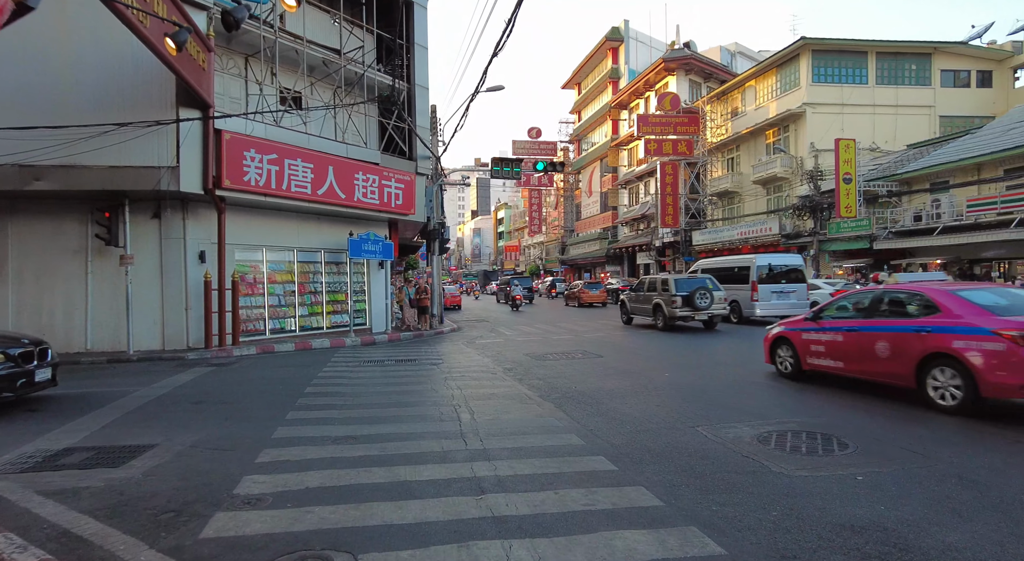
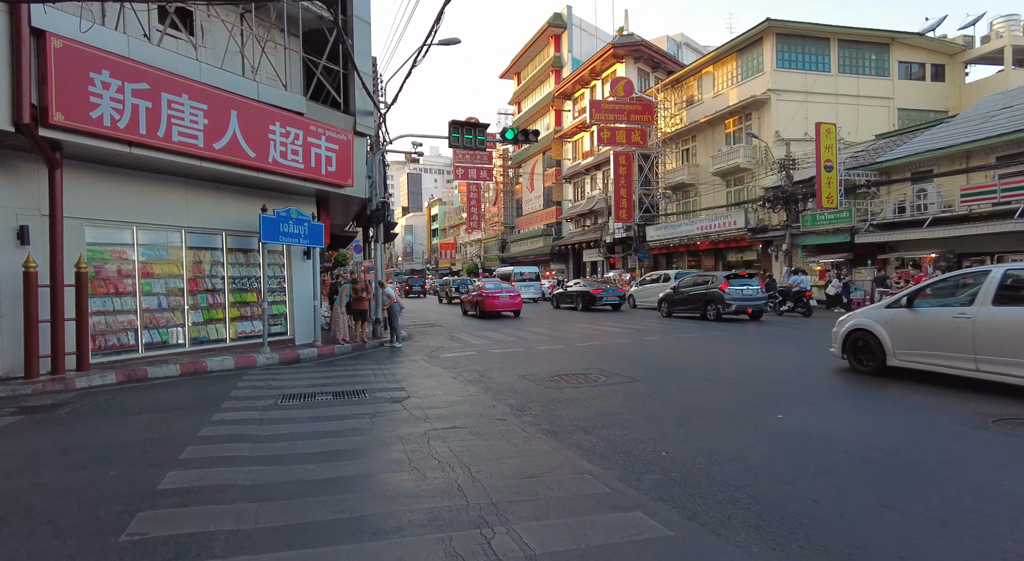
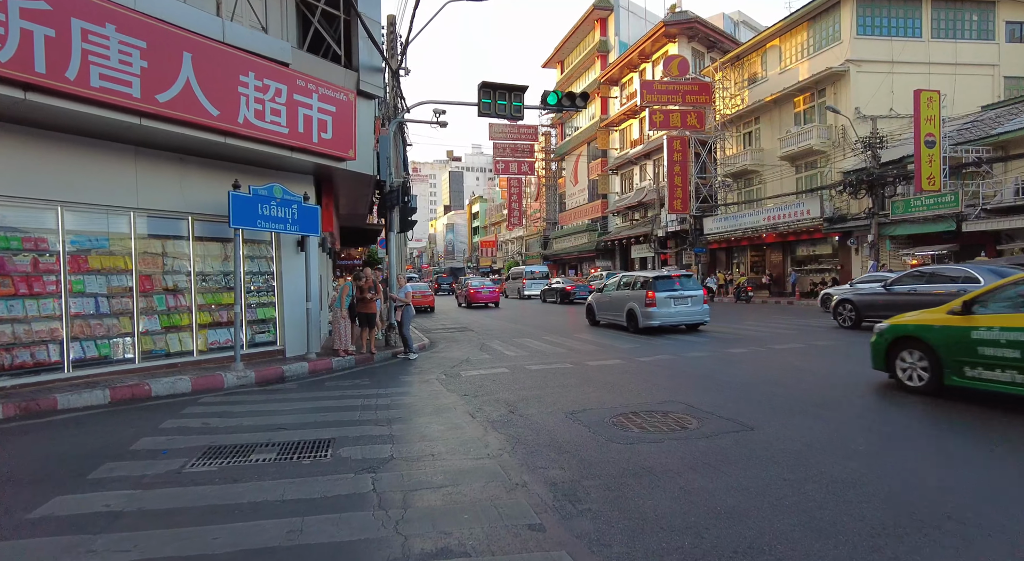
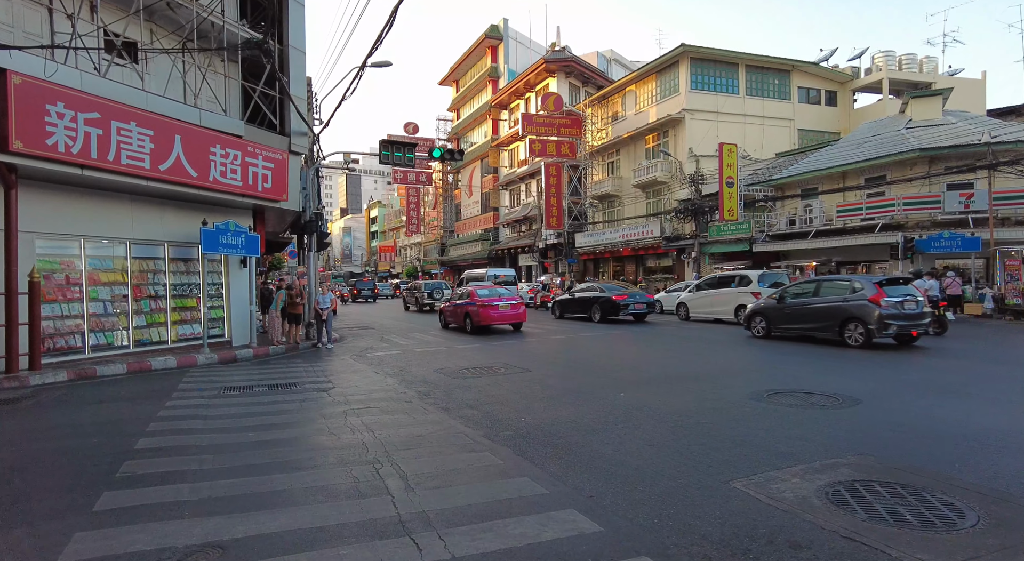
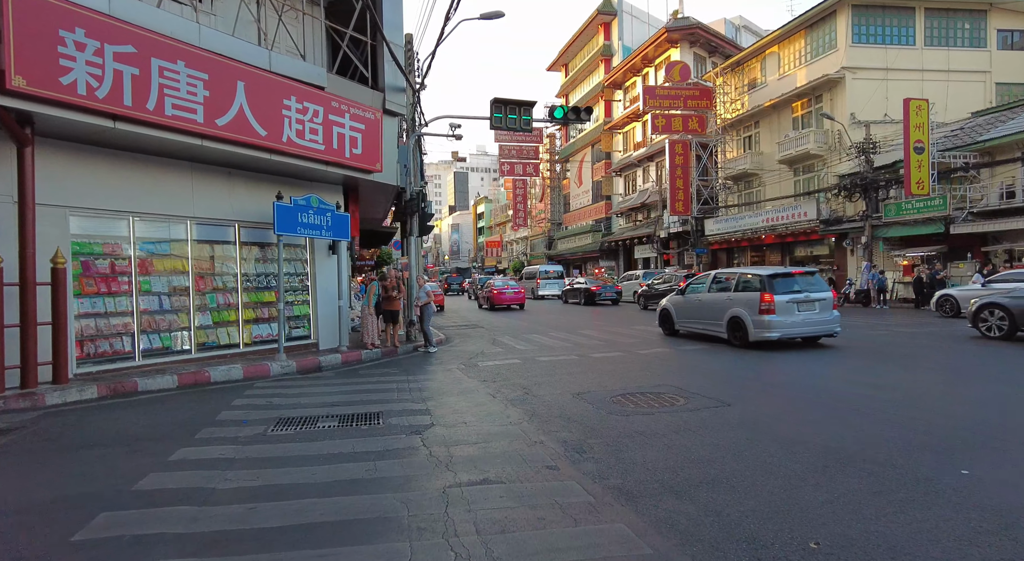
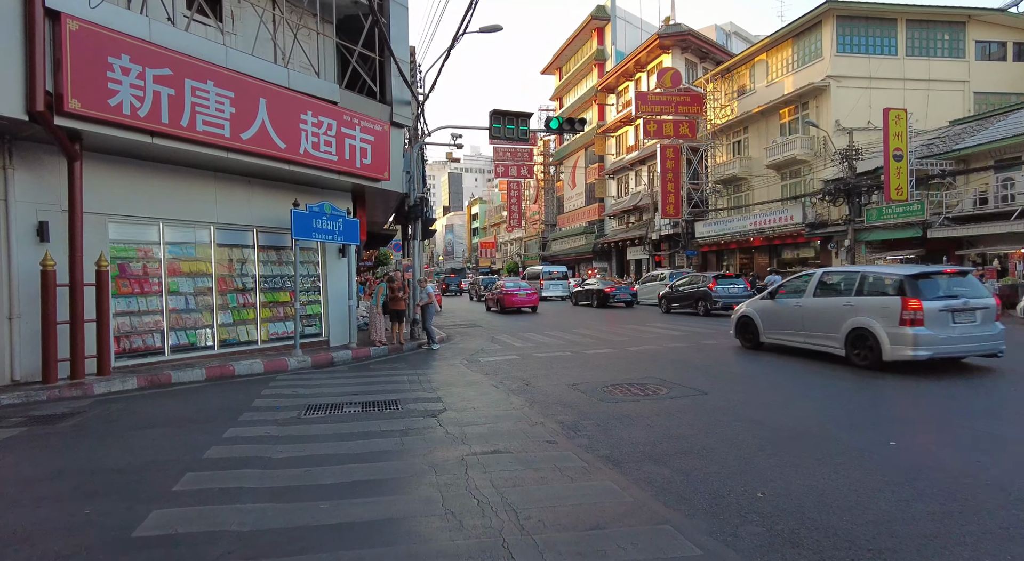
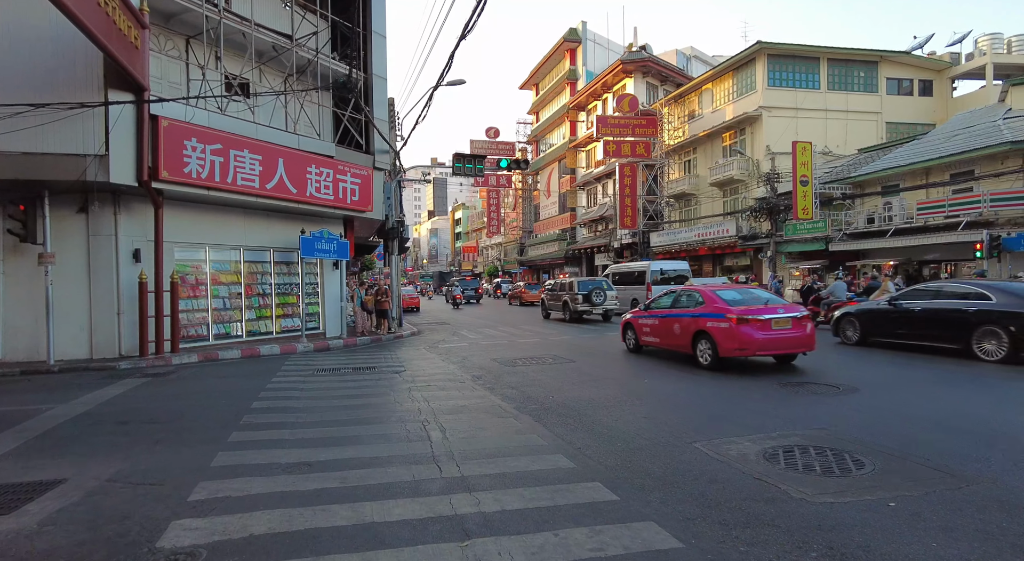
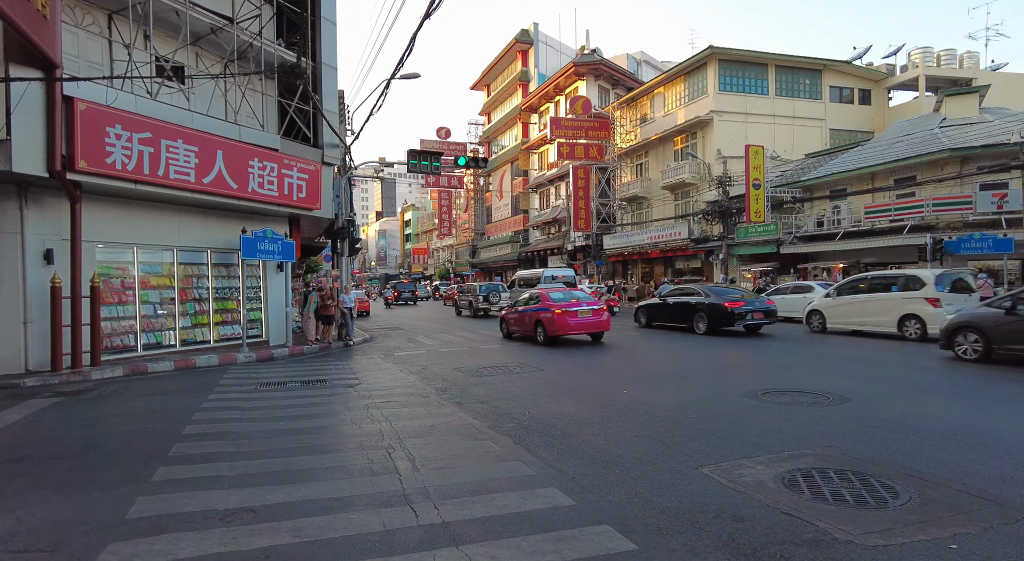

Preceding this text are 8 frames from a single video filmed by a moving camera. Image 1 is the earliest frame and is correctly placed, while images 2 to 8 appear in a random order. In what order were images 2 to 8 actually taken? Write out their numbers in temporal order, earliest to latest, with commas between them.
7, 8, 4, 2, 6, 5, 3
